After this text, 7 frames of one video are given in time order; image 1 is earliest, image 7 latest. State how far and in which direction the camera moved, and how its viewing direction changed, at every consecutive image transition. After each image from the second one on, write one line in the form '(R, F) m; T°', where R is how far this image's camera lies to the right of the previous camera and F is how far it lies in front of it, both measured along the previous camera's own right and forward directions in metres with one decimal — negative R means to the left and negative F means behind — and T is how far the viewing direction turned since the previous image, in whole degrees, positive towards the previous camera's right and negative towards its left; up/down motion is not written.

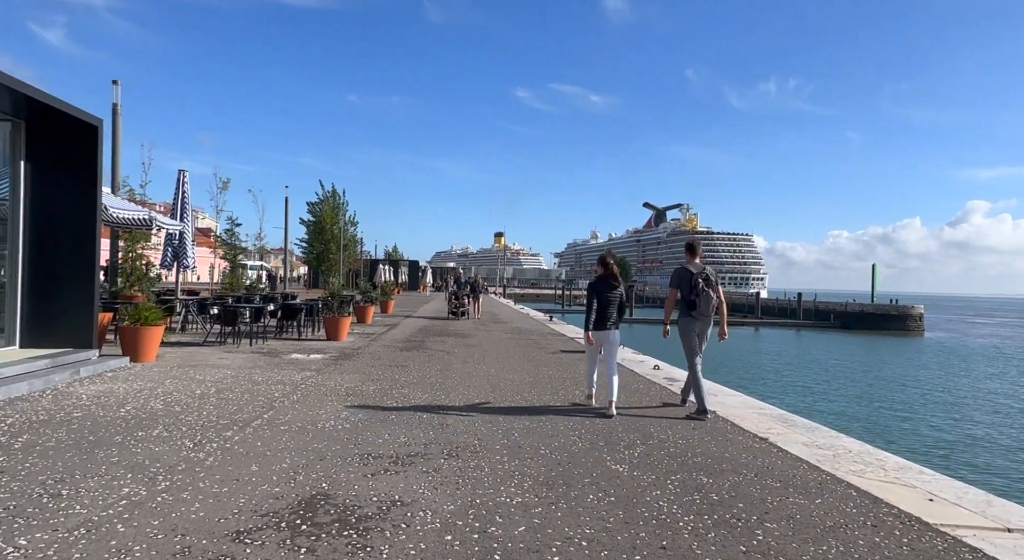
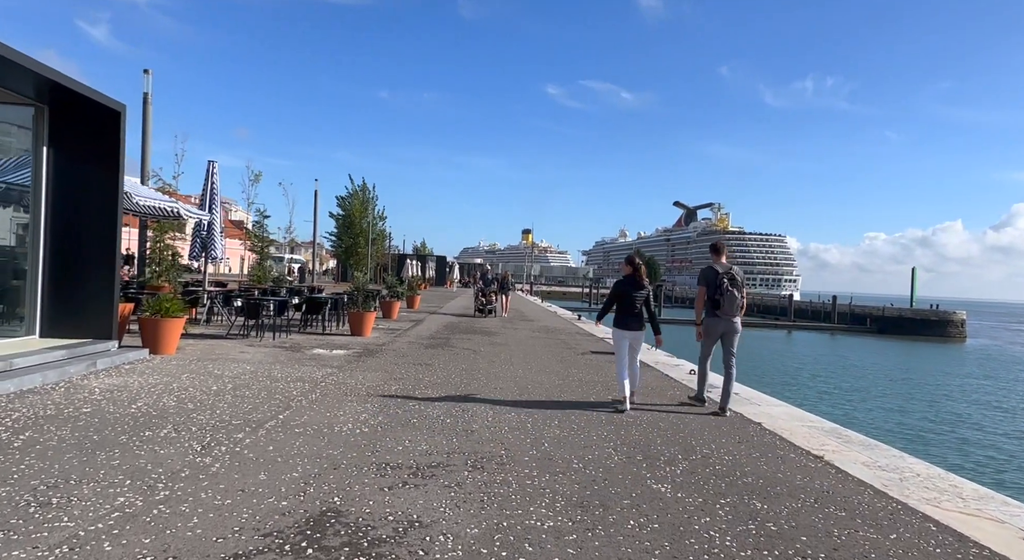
(0.0, +0.4) m; -2°
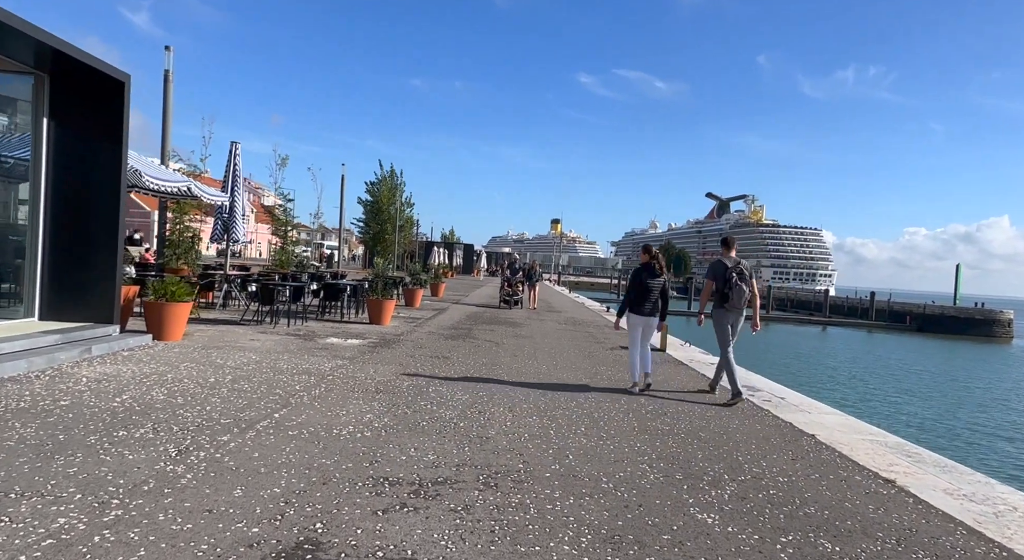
(0.0, +0.7) m; -2°
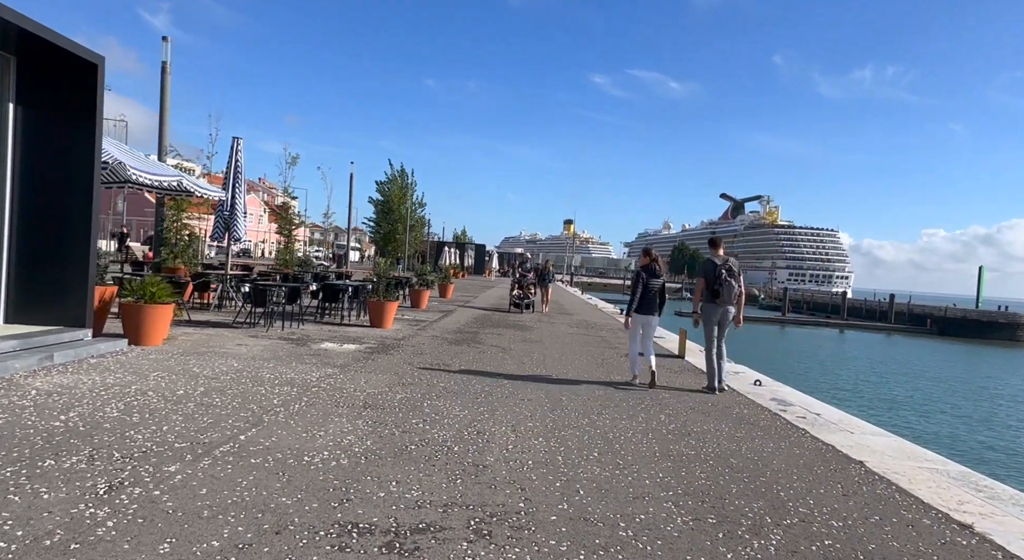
(+0.1, +0.8) m; -1°
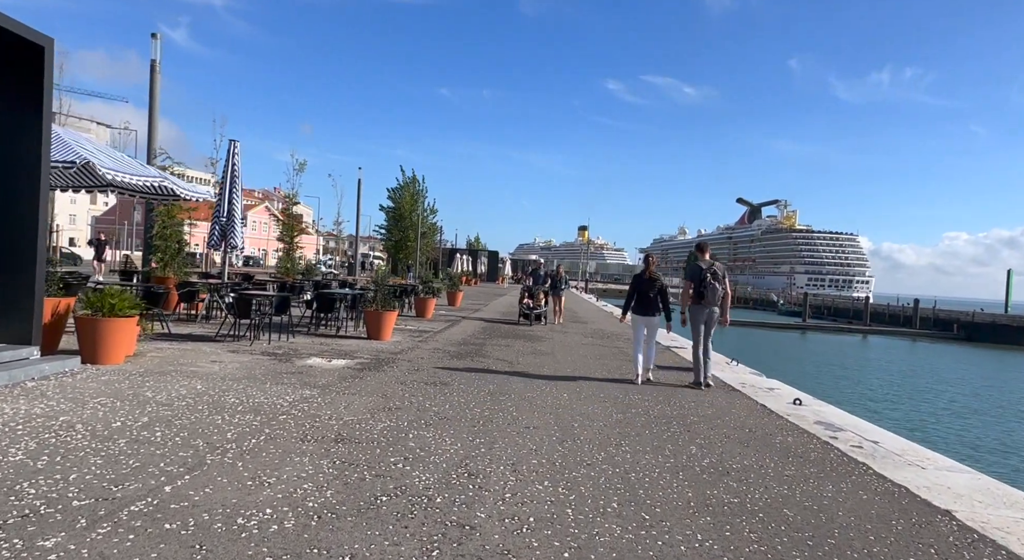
(+0.1, +1.0) m; -1°
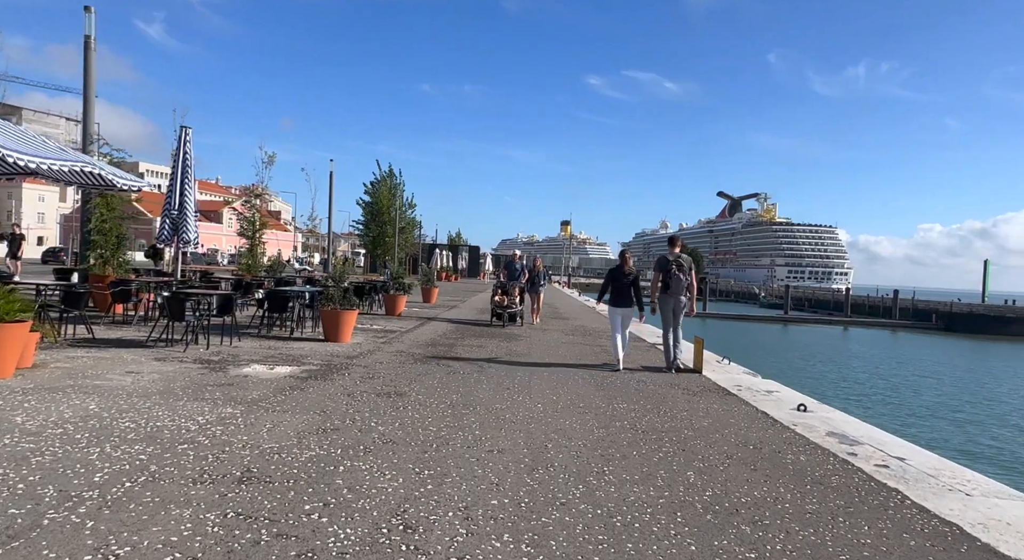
(+0.2, +1.1) m; +1°
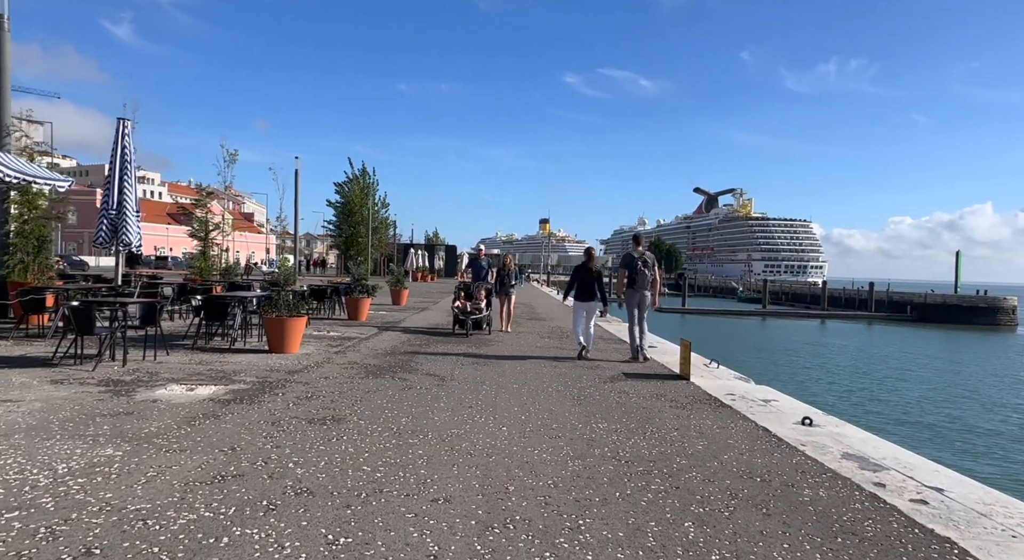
(+0.2, +1.1) m; +2°
